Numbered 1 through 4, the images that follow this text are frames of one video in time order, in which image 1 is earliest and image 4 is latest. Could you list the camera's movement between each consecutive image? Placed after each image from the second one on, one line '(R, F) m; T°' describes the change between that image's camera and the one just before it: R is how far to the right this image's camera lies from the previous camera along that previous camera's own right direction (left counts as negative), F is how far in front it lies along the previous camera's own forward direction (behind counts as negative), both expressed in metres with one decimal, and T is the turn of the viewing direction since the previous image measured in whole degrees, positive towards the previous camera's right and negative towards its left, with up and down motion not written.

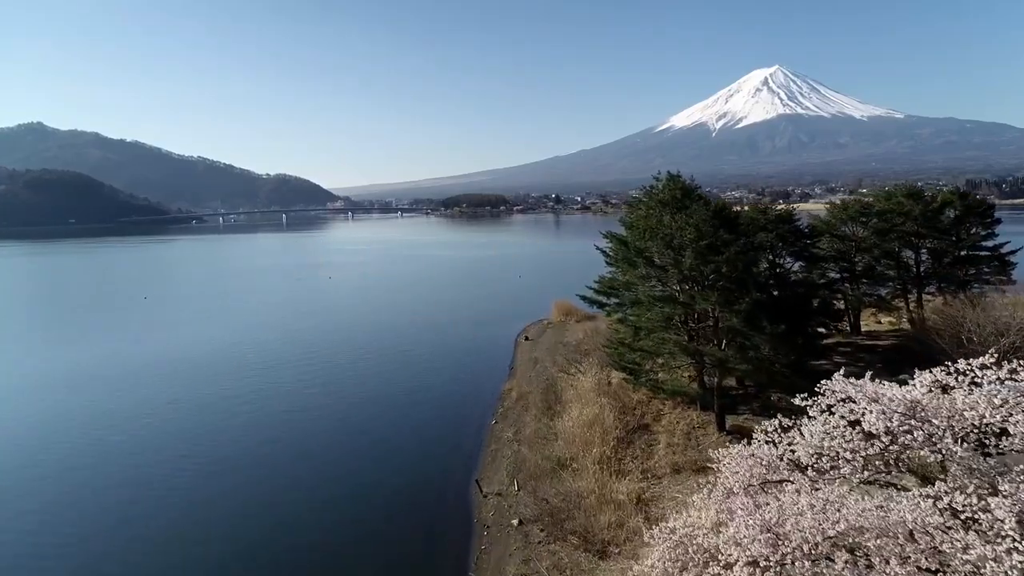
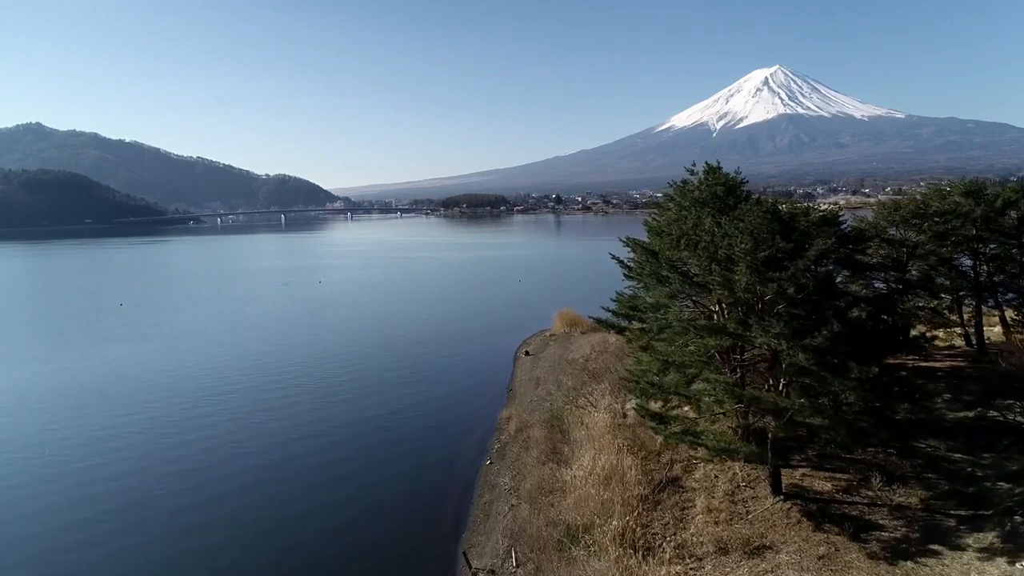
(0.0, +0.9) m; 0°
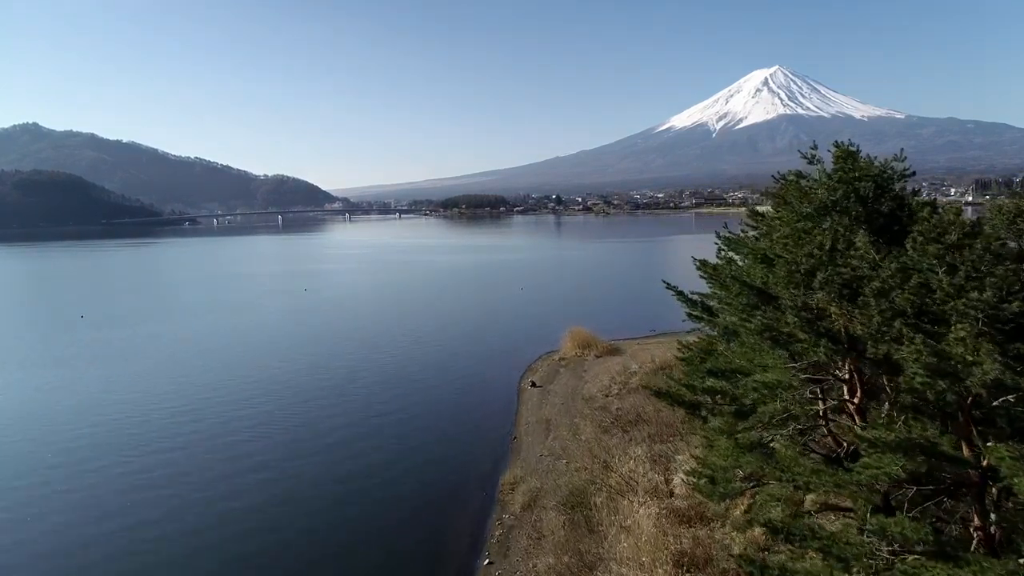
(0.0, +1.3) m; 0°
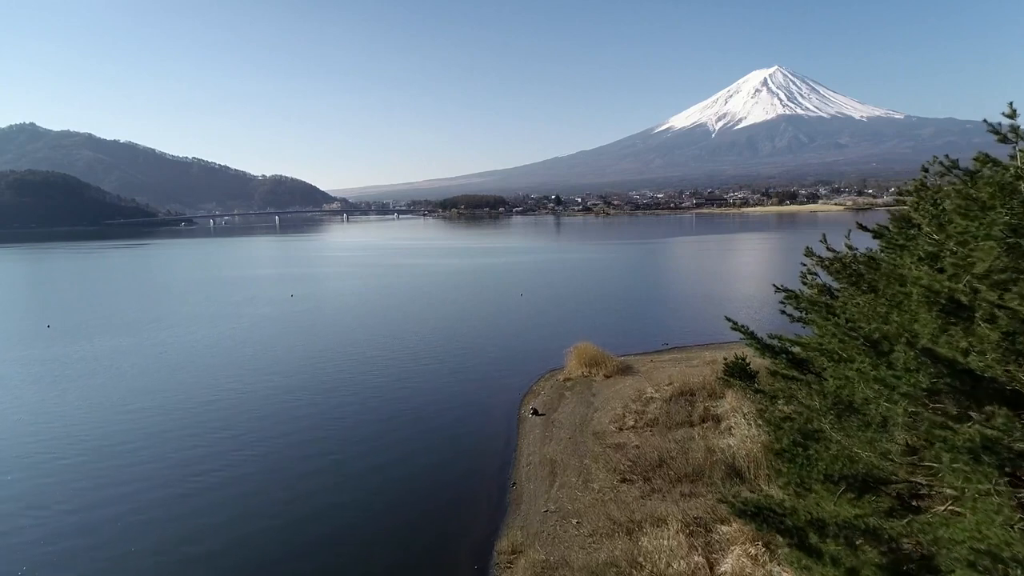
(0.0, +0.9) m; 0°
